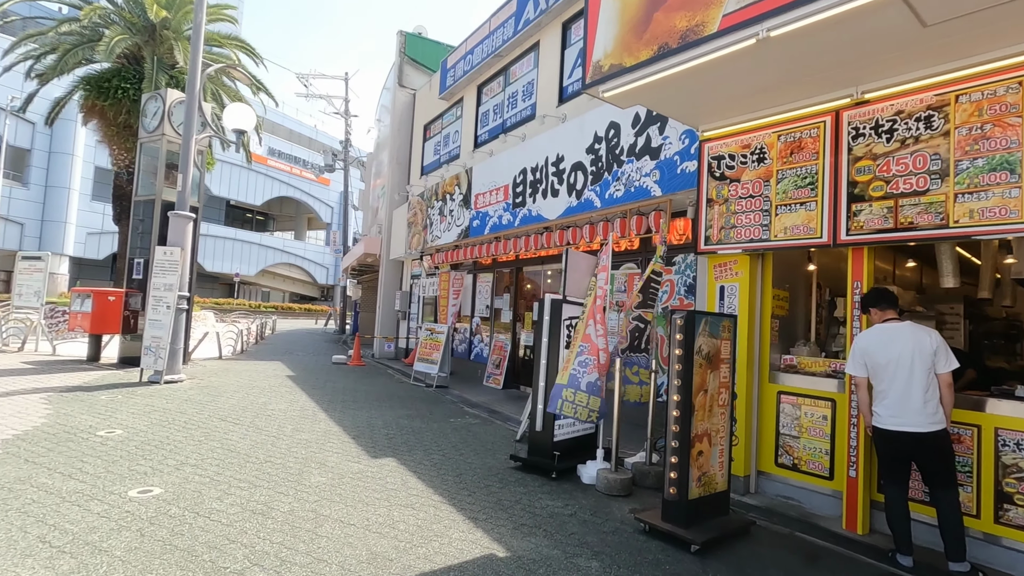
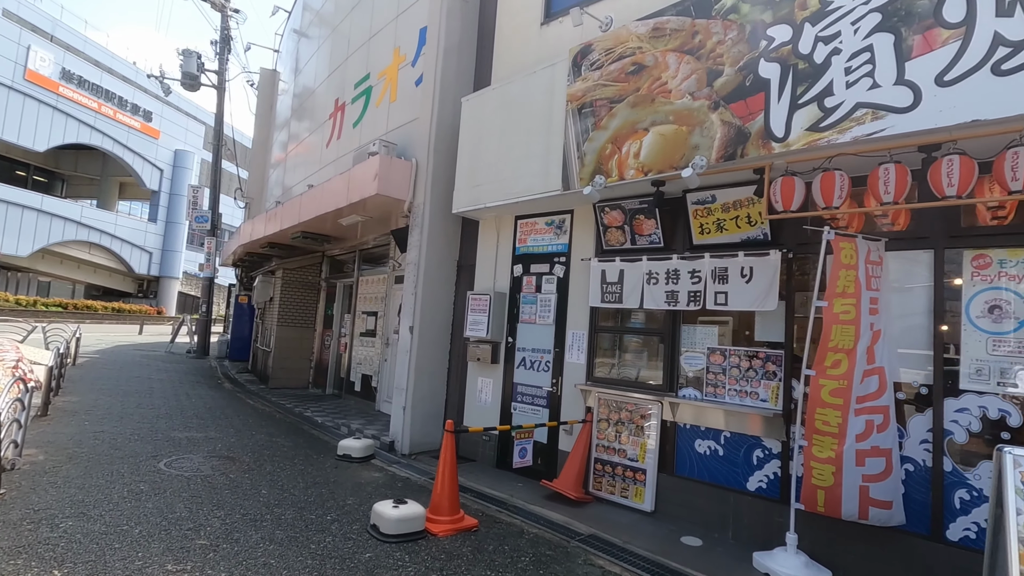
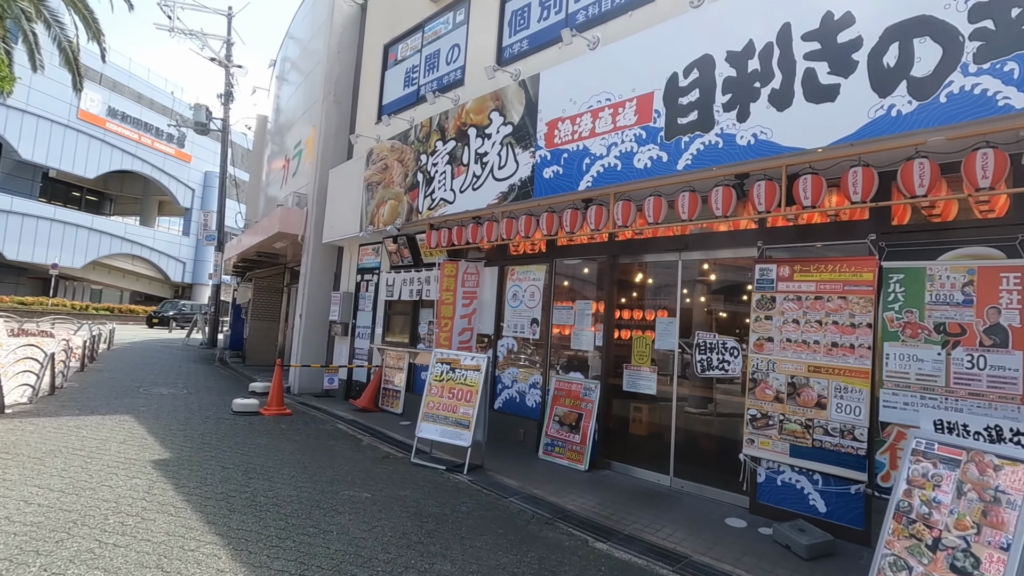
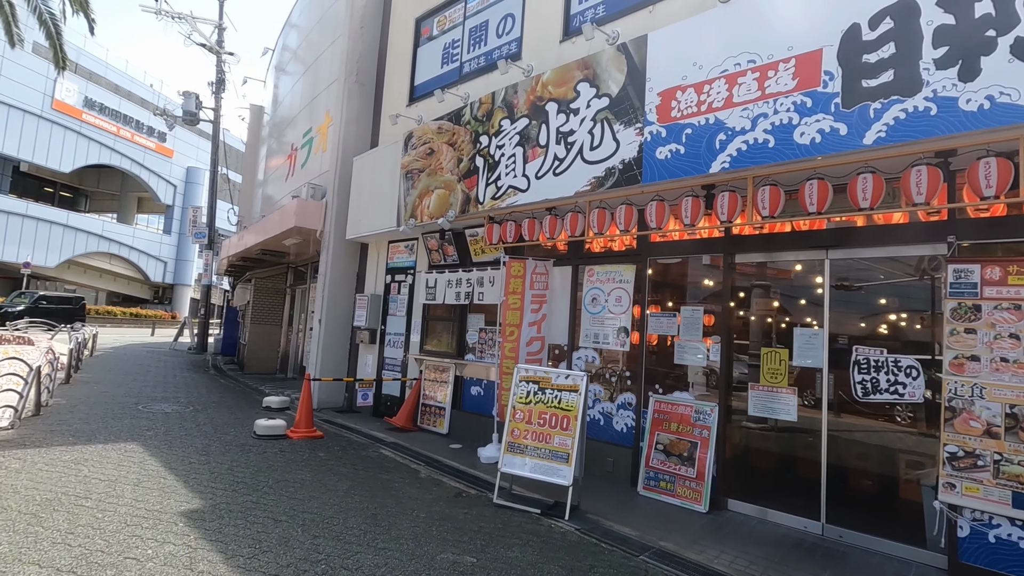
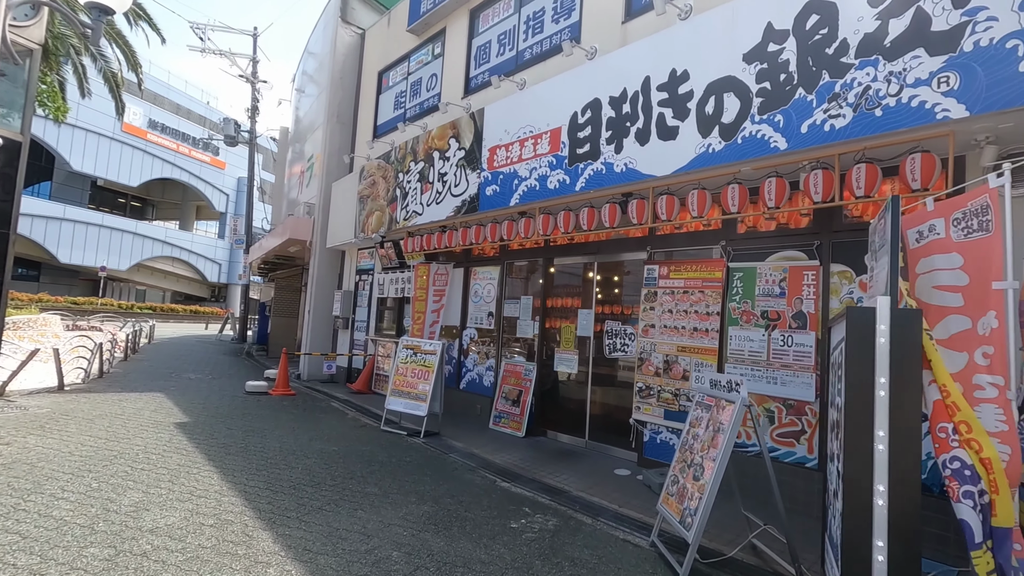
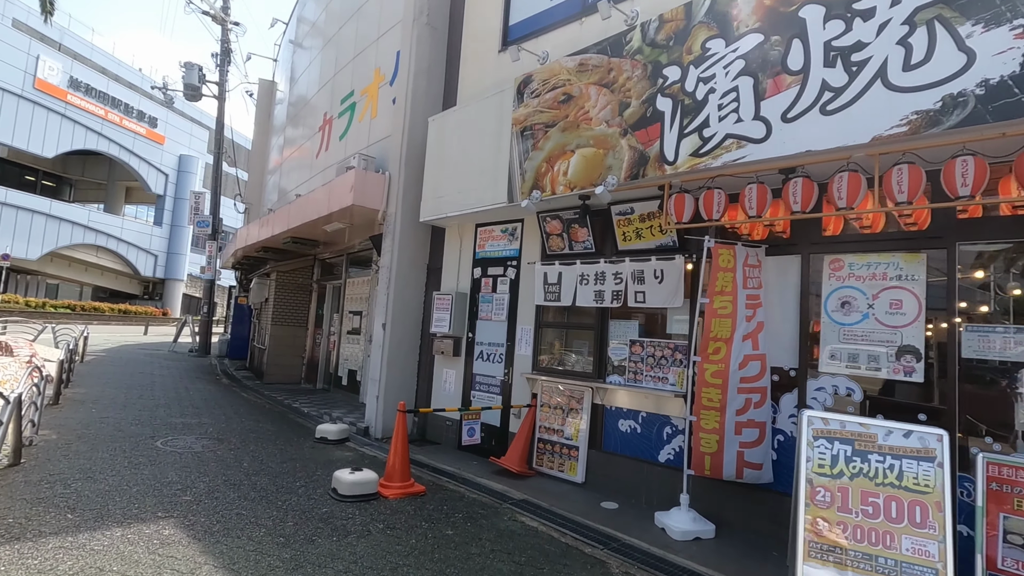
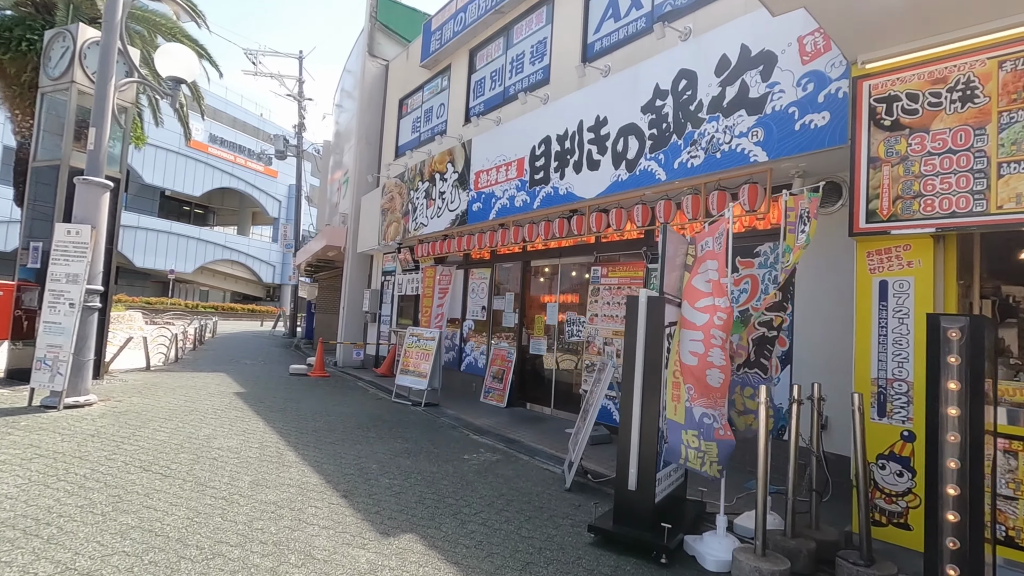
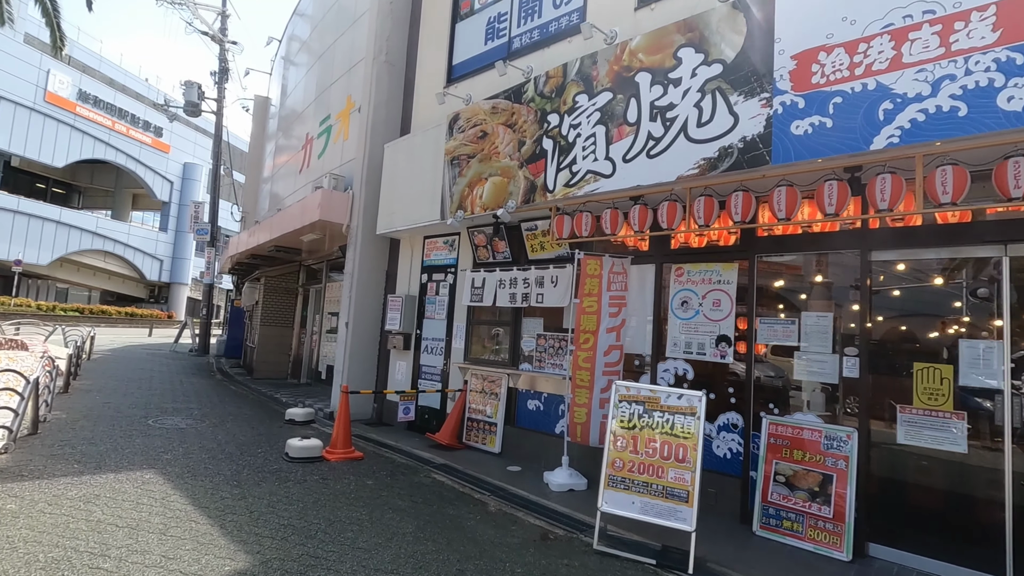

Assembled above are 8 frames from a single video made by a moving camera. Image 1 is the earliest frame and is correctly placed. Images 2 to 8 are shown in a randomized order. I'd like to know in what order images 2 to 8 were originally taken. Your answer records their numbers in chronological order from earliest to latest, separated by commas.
7, 5, 3, 4, 8, 6, 2
